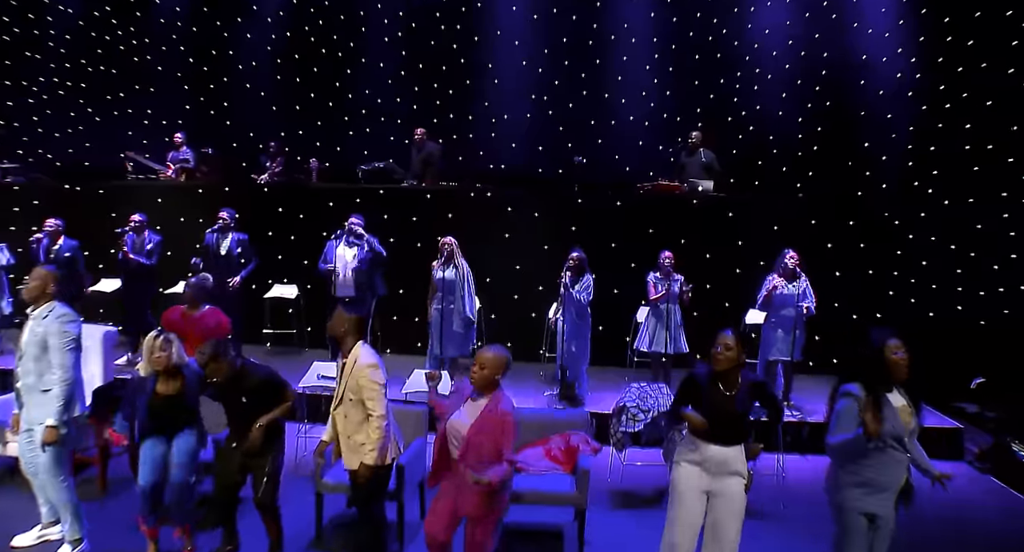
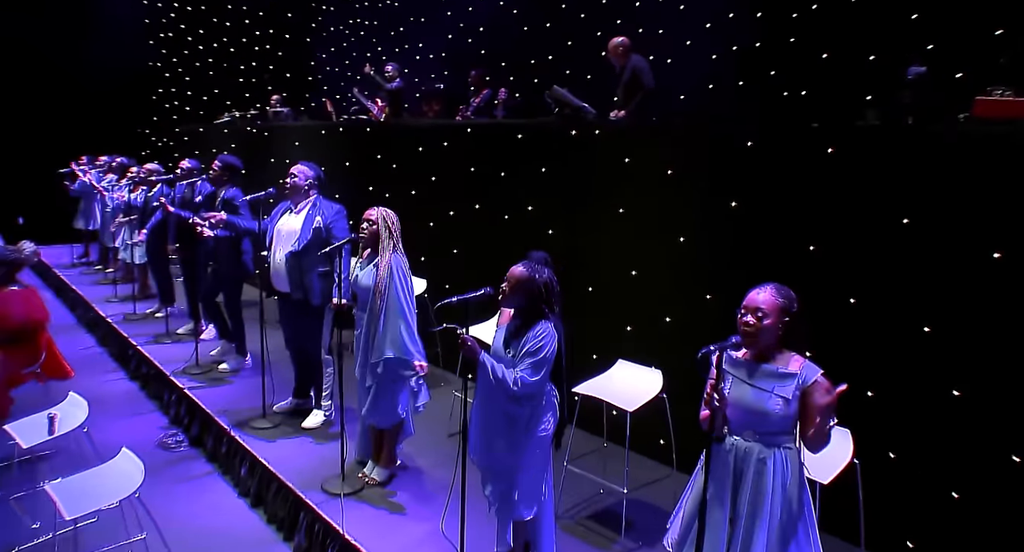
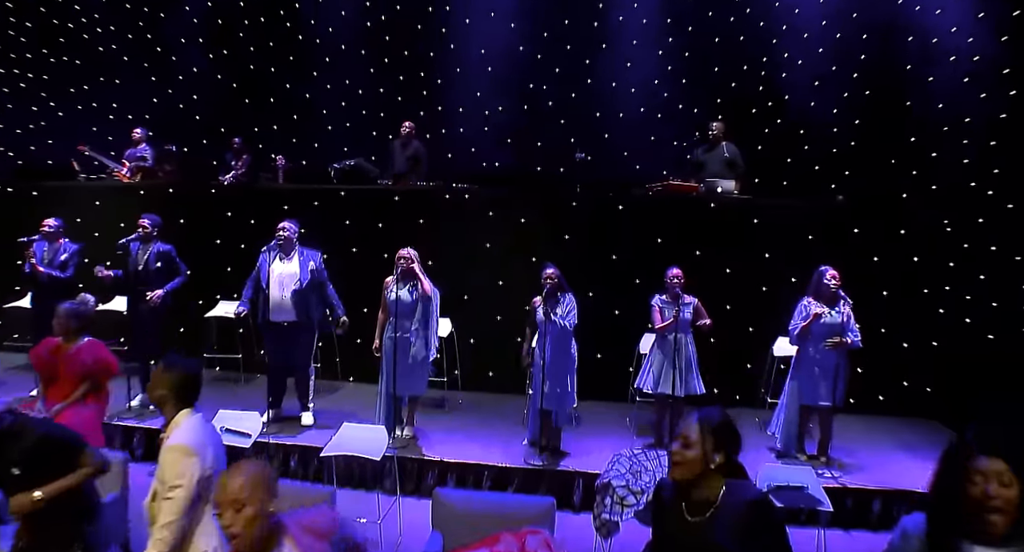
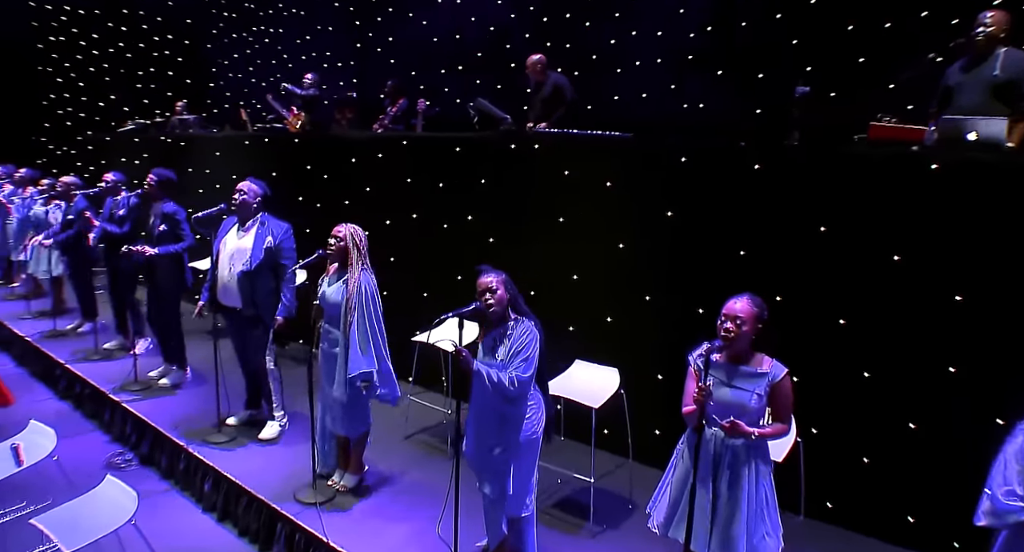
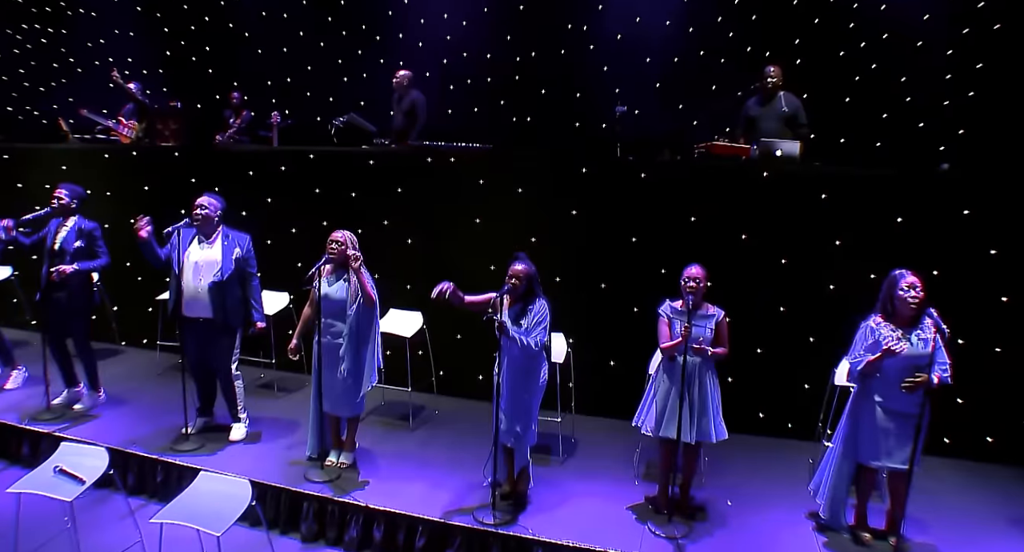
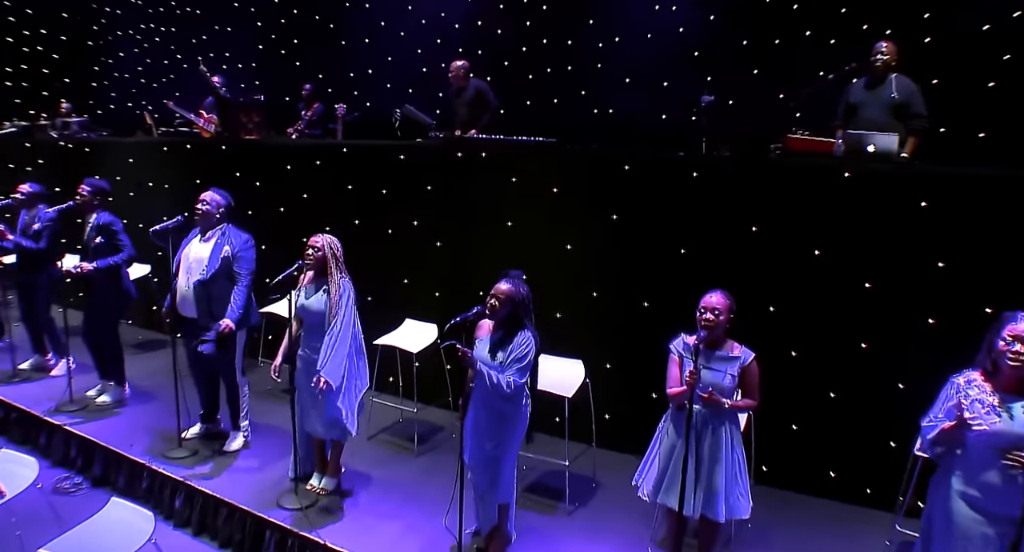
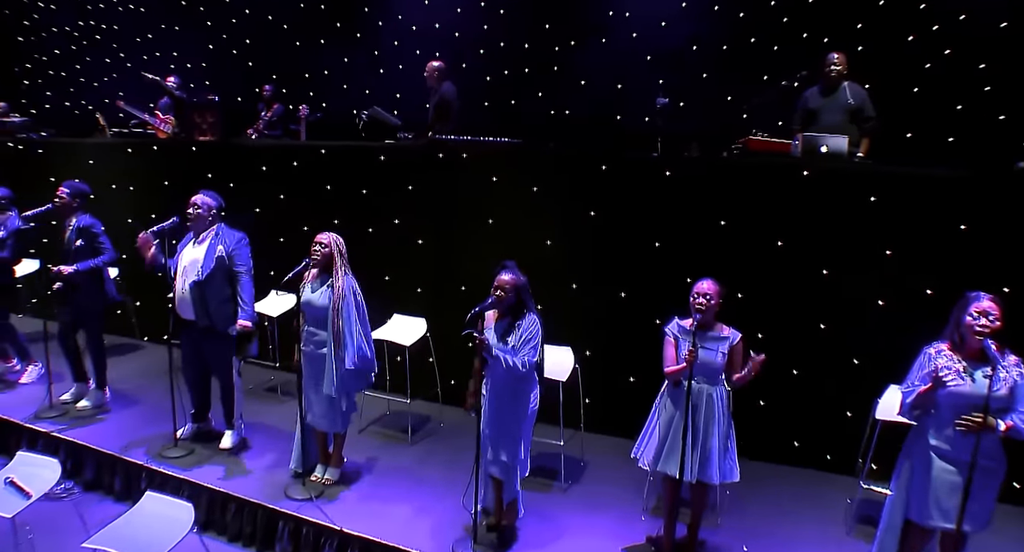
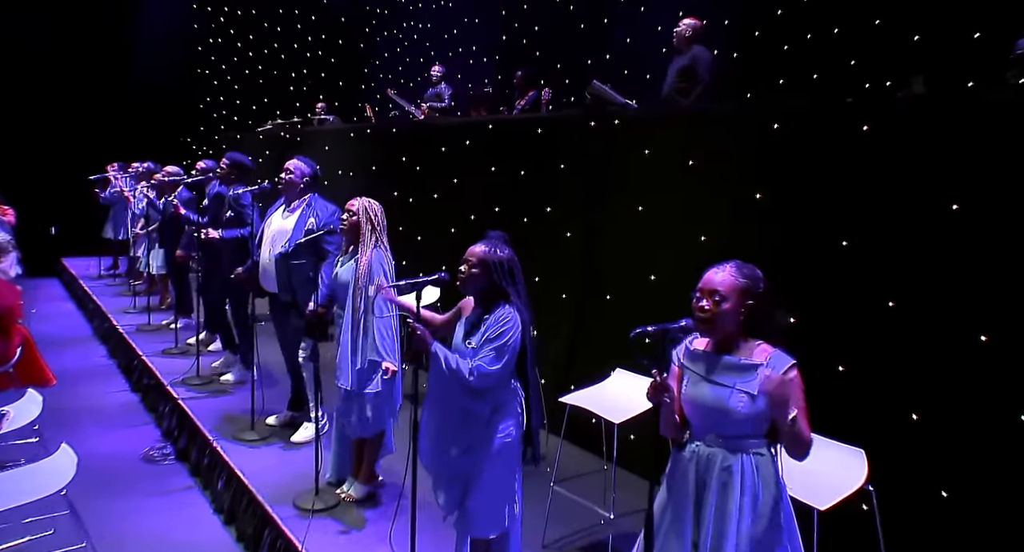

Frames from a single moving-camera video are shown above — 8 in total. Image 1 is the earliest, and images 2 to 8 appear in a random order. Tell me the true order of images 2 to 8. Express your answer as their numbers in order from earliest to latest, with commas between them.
3, 5, 7, 6, 4, 2, 8
